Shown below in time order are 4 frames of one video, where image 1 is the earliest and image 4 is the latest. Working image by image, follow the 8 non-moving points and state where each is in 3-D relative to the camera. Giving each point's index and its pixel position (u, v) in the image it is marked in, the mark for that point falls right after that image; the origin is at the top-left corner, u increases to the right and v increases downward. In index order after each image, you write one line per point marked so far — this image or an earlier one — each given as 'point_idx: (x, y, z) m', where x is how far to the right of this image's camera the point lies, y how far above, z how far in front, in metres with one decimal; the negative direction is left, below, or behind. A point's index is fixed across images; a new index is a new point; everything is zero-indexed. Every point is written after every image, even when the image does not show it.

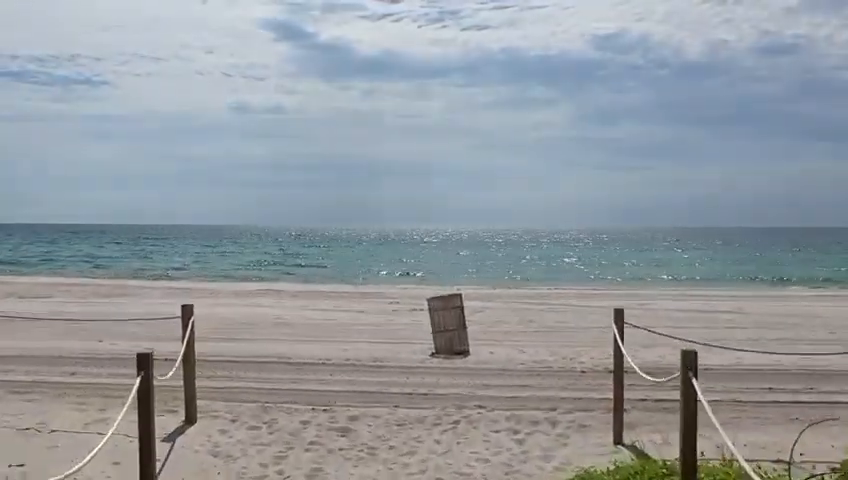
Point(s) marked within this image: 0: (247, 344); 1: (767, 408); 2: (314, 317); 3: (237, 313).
0: (-2.9, -1.7, +12.0) m
1: (+3.6, -1.8, +7.6) m
2: (-2.3, -1.6, +15.7) m
3: (-4.1, -1.6, +16.0) m
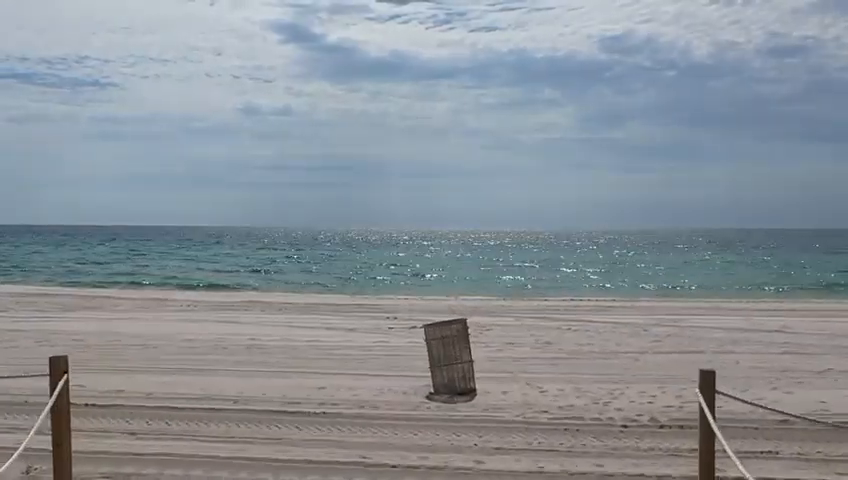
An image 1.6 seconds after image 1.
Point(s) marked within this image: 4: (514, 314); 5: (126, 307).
0: (-2.9, -1.8, +9.8) m
1: (+3.5, -1.9, +5.4) m
2: (-2.4, -1.8, +13.5) m
3: (-4.1, -1.8, +13.9) m
4: (+2.2, -1.8, +17.8) m
5: (-7.4, -1.6, +18.2) m
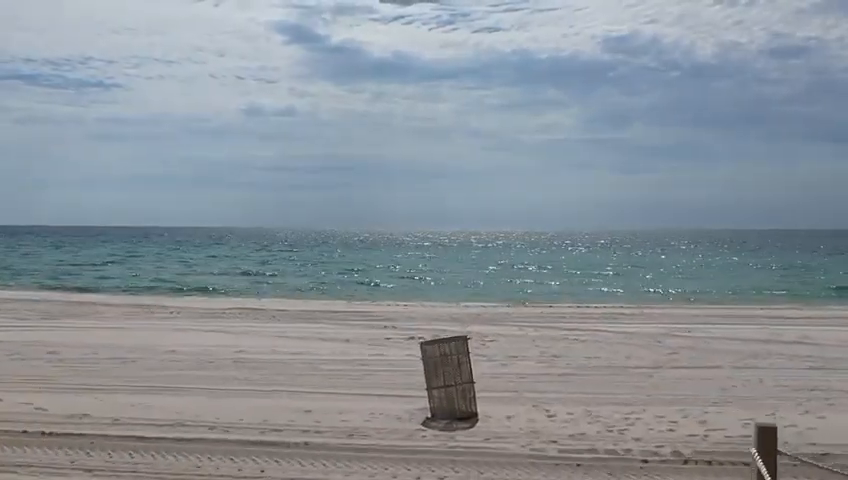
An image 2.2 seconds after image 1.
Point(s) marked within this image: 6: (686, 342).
0: (-3.0, -1.9, +9.0) m
1: (+3.4, -2.0, +4.5) m
2: (-2.4, -1.9, +12.7) m
3: (-4.1, -1.9, +13.0) m
4: (+2.2, -1.9, +17.0) m
5: (-7.4, -1.8, +17.4) m
6: (+5.0, -1.9, +13.9) m
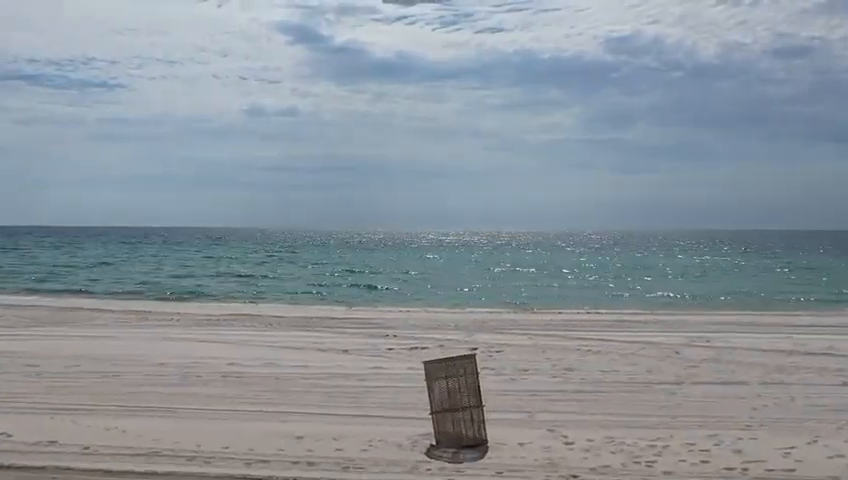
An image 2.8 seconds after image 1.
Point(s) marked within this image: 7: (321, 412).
0: (-2.9, -2.0, +8.2) m
1: (+3.4, -2.1, +3.7) m
2: (-2.3, -2.0, +11.9) m
3: (-4.1, -2.0, +12.3) m
4: (+2.3, -2.0, +16.2) m
5: (-7.3, -1.8, +16.6) m
6: (+5.1, -2.0, +13.1) m
7: (-1.2, -2.0, +8.7) m
